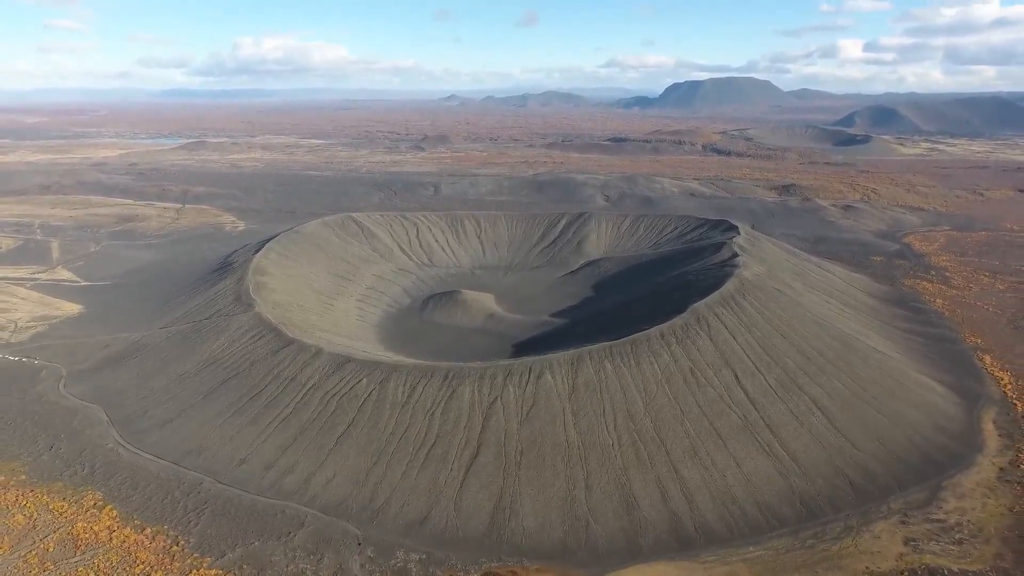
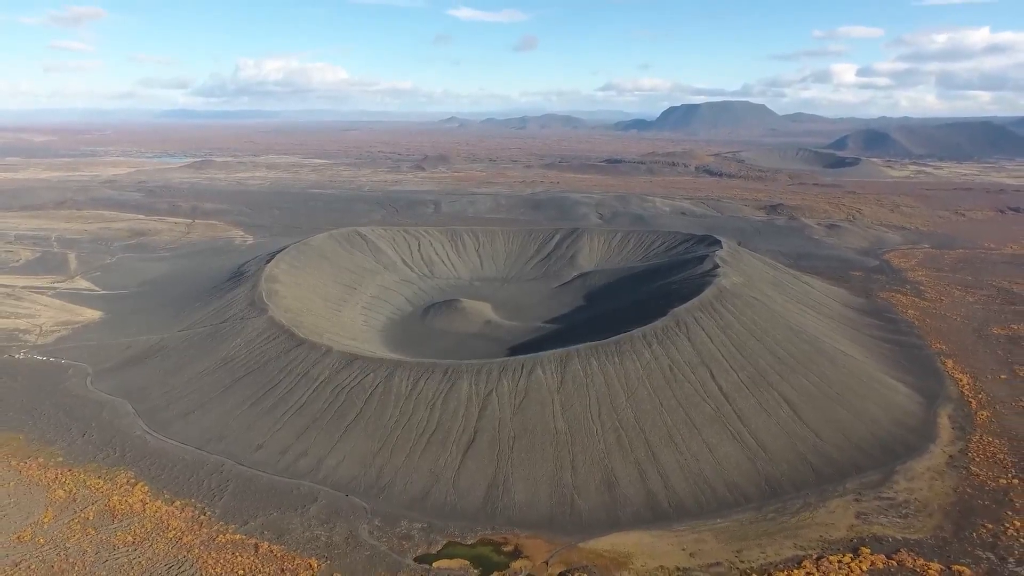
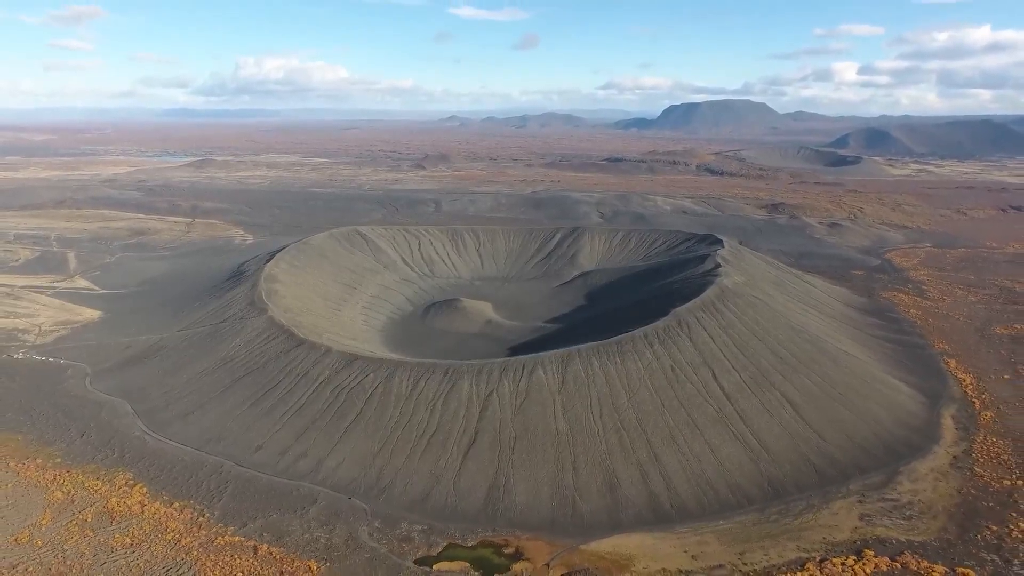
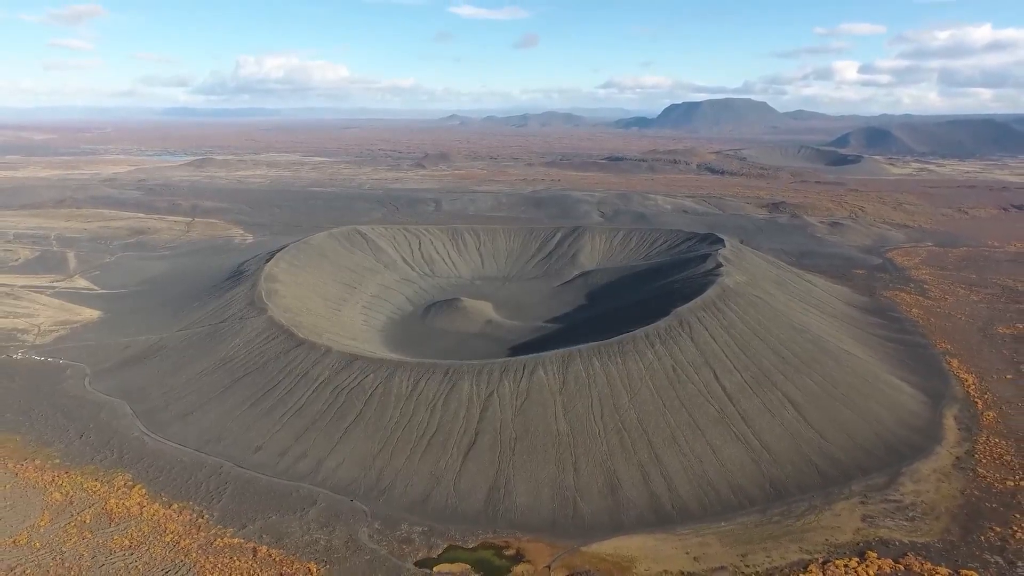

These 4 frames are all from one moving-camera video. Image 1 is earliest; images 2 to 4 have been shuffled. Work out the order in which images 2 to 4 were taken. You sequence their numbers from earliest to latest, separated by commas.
4, 3, 2
